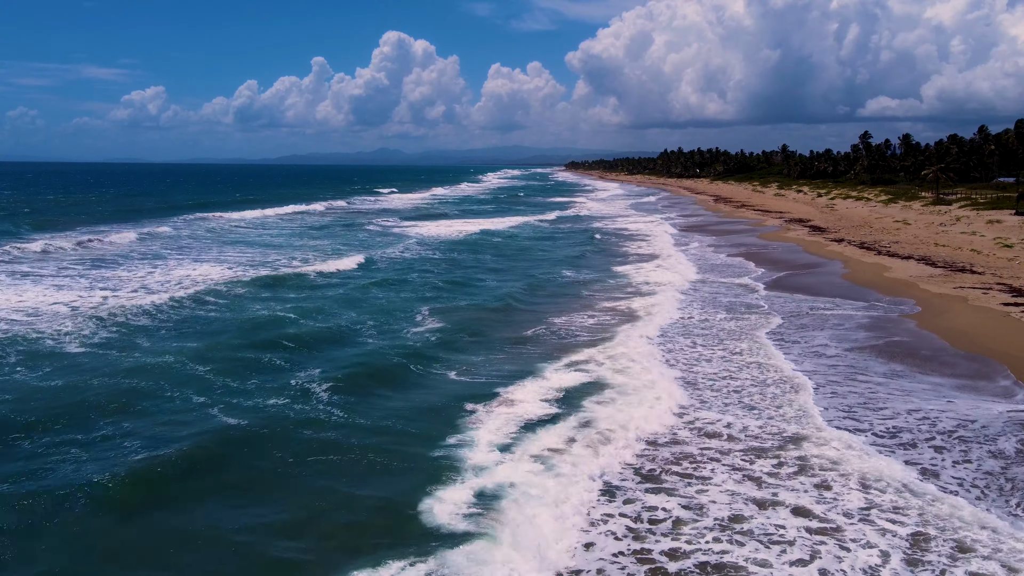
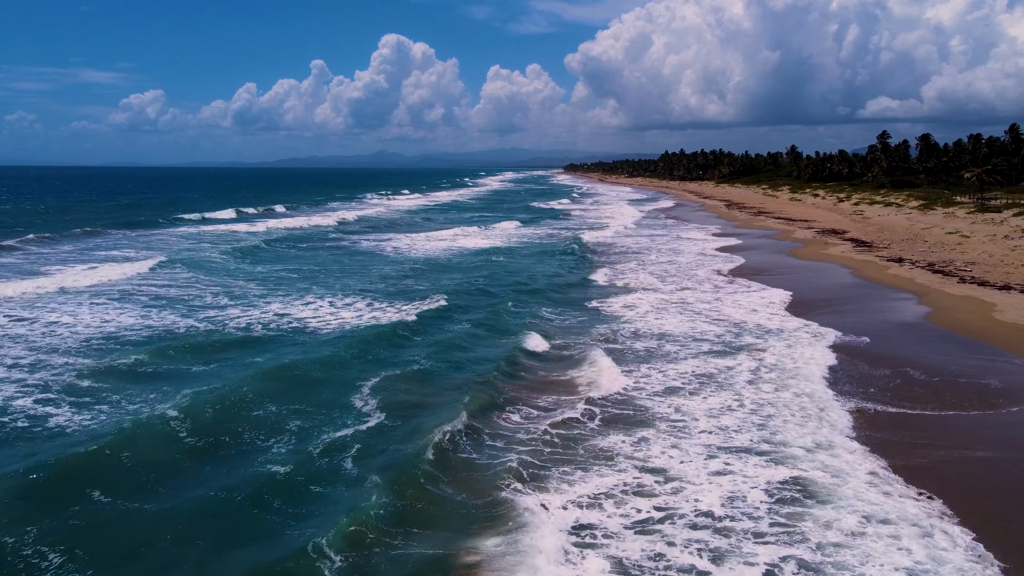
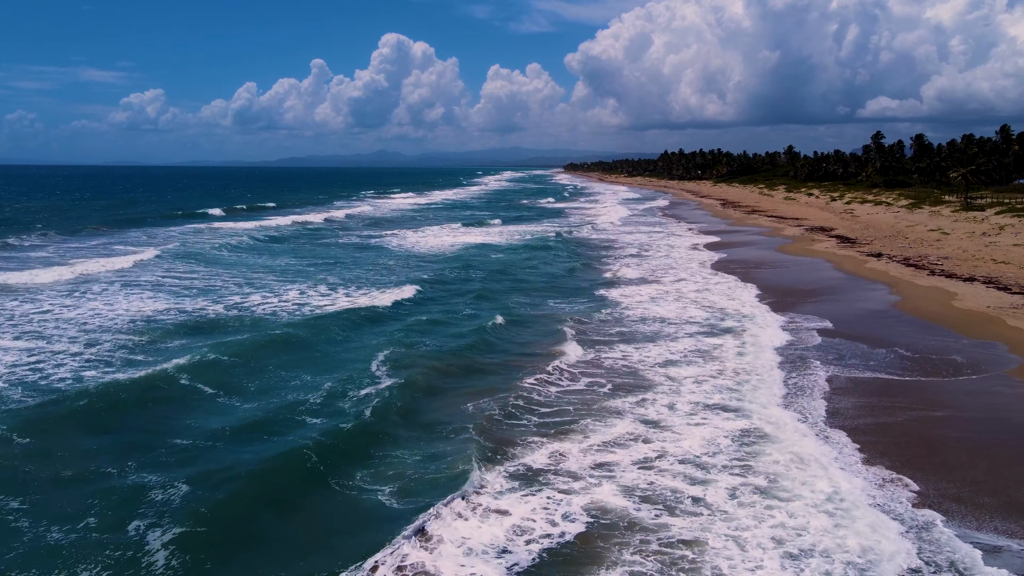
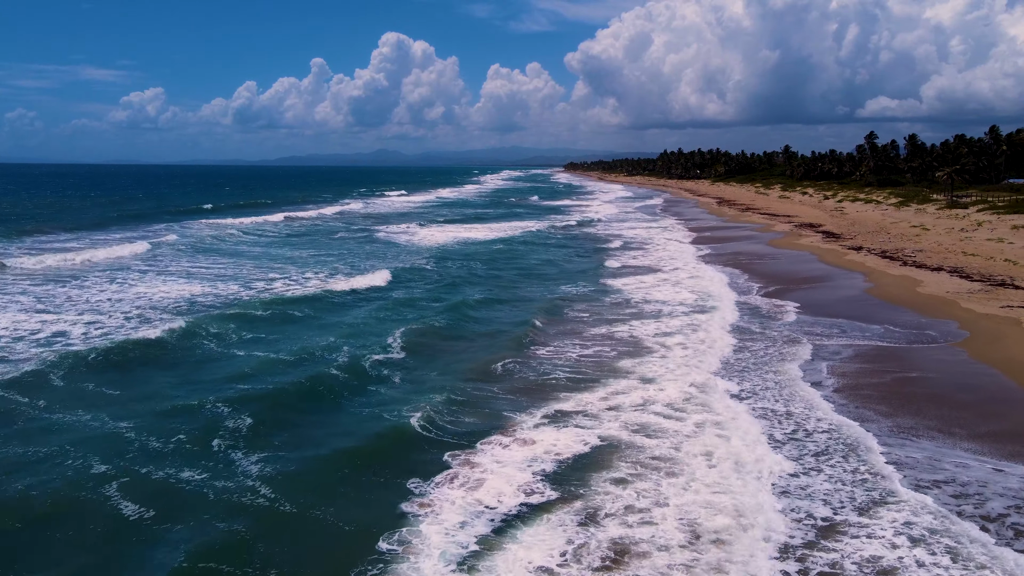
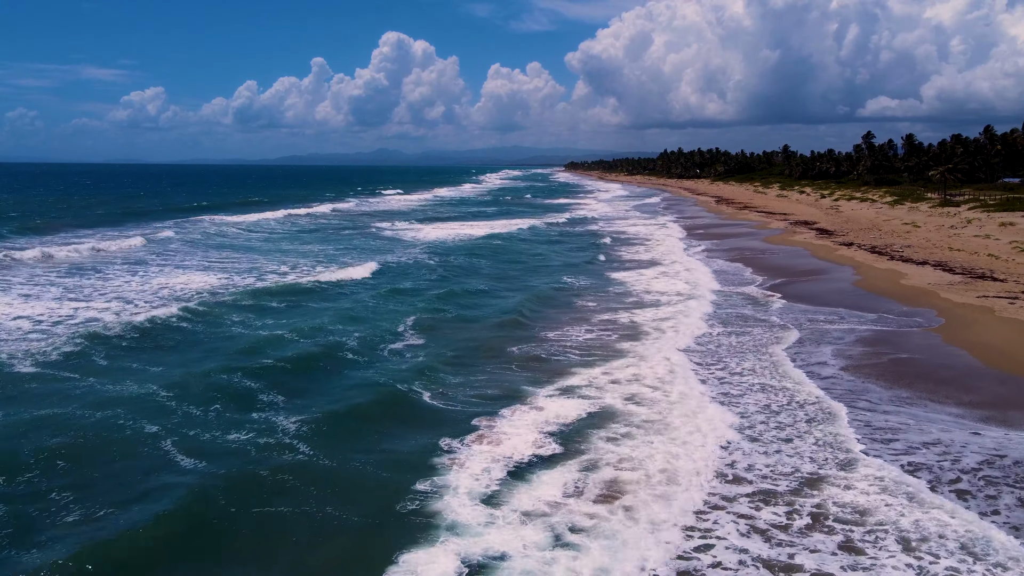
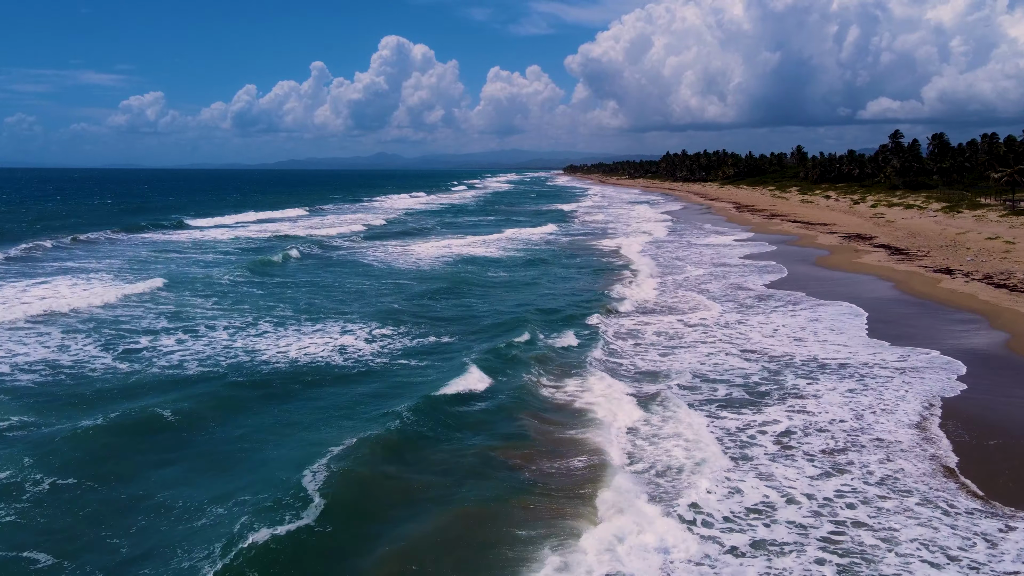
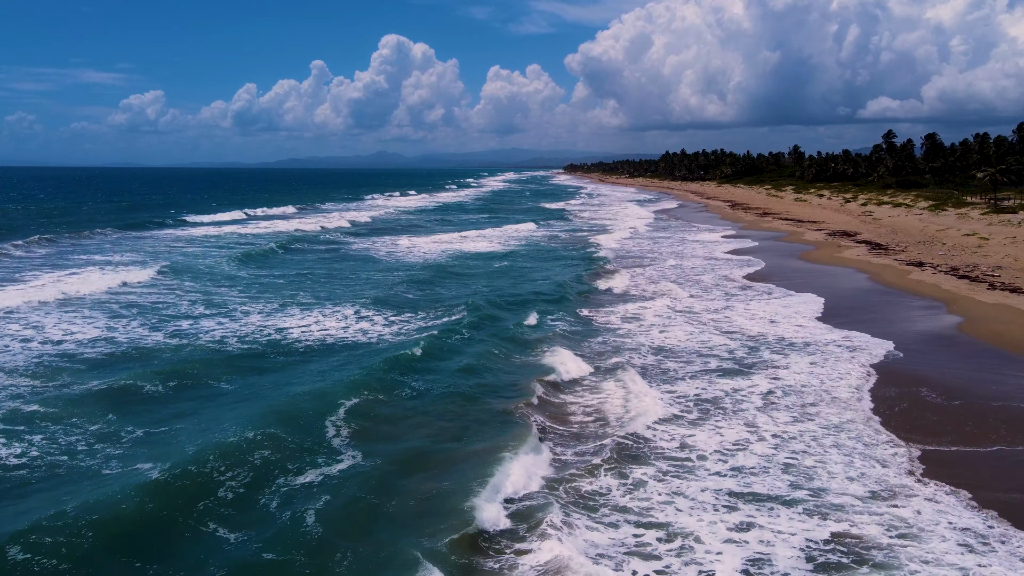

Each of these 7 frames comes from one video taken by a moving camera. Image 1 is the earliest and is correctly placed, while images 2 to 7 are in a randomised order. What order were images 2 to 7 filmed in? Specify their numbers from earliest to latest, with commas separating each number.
5, 4, 3, 2, 7, 6
